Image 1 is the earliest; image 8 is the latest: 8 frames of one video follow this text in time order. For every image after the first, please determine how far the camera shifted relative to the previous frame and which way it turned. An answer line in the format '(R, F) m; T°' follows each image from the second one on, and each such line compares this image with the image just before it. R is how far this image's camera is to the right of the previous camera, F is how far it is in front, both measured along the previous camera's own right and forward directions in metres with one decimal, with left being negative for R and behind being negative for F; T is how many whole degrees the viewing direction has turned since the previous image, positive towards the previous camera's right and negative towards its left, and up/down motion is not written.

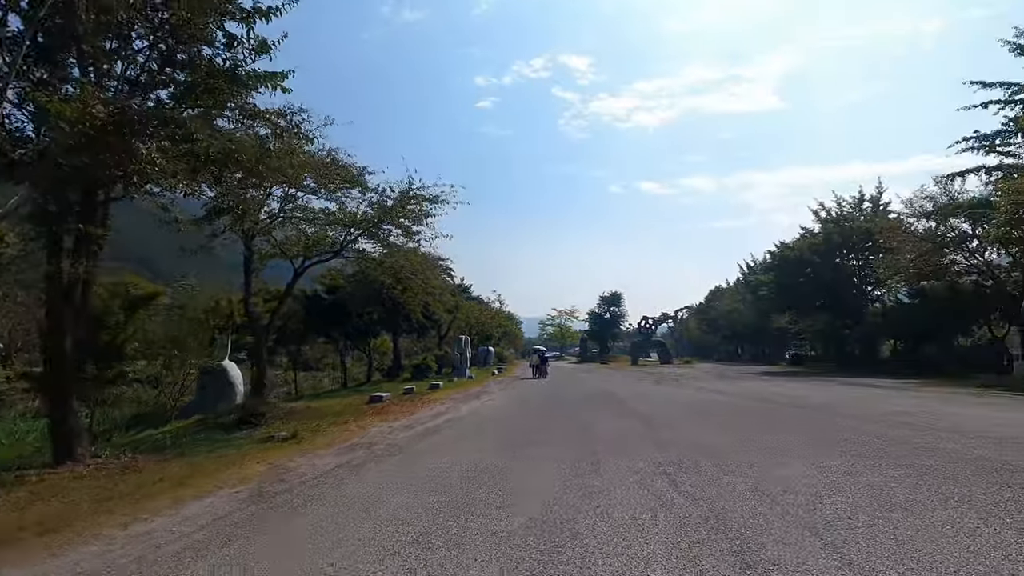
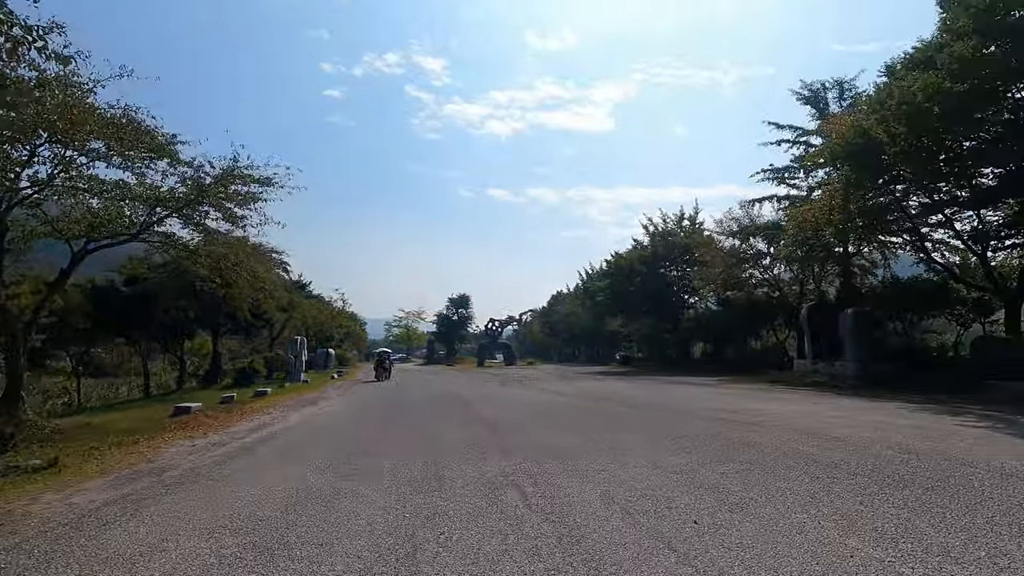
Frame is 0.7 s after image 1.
(+0.1, +0.9) m; +16°
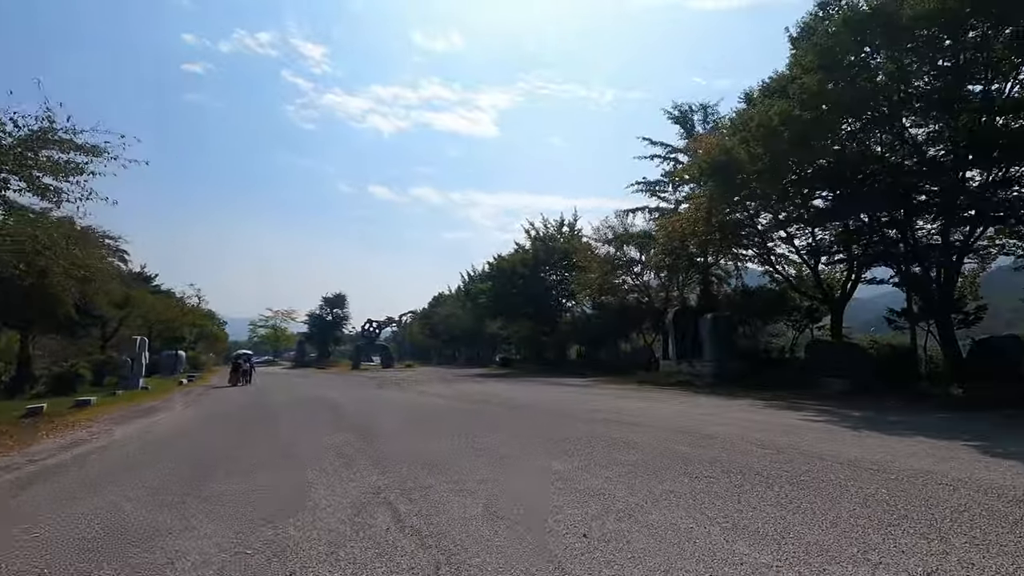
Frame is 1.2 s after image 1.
(0.0, +0.7) m; +13°
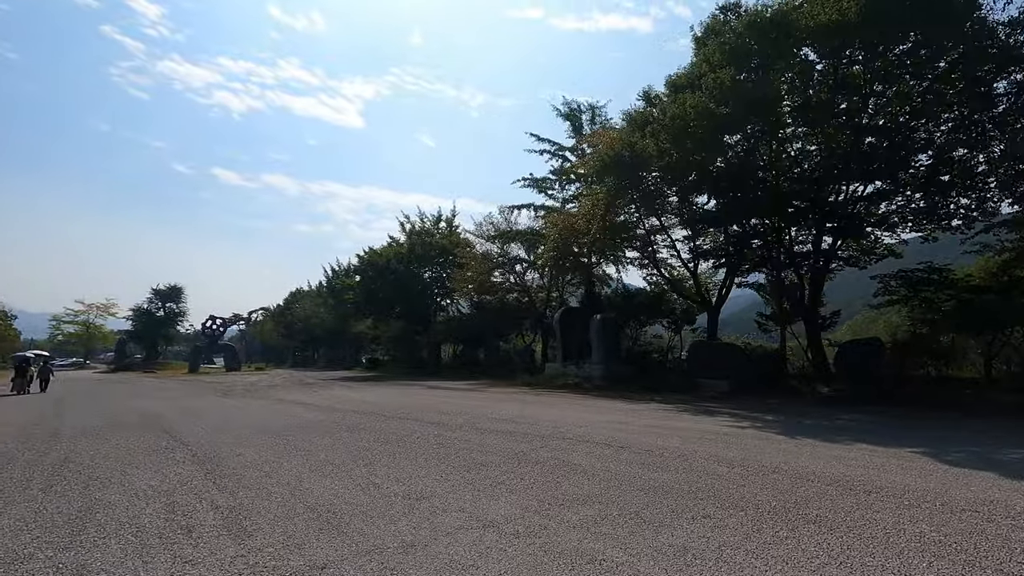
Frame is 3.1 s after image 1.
(-0.8, +2.4) m; +14°
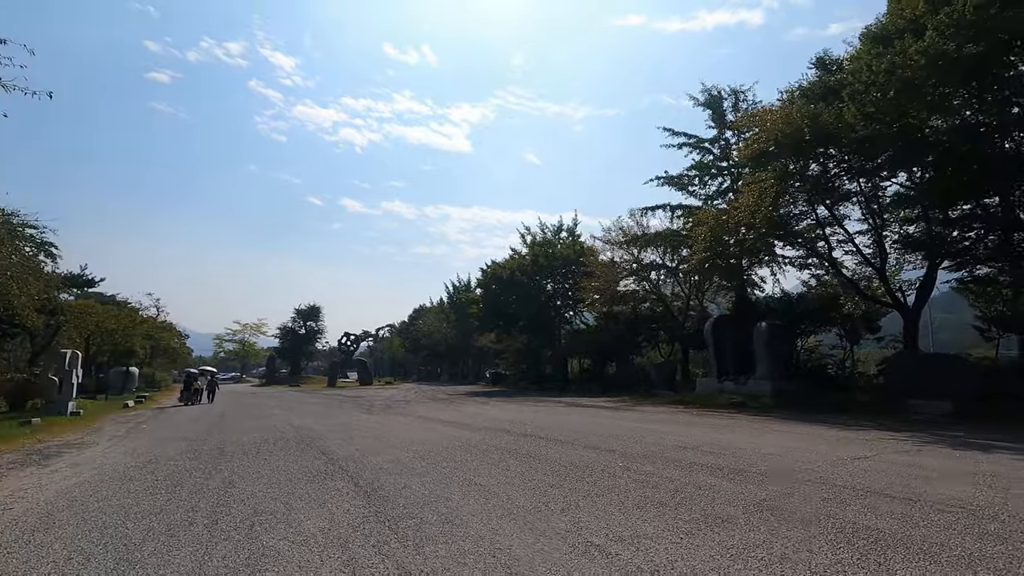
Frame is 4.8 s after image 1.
(-1.6, +1.9) m; -12°
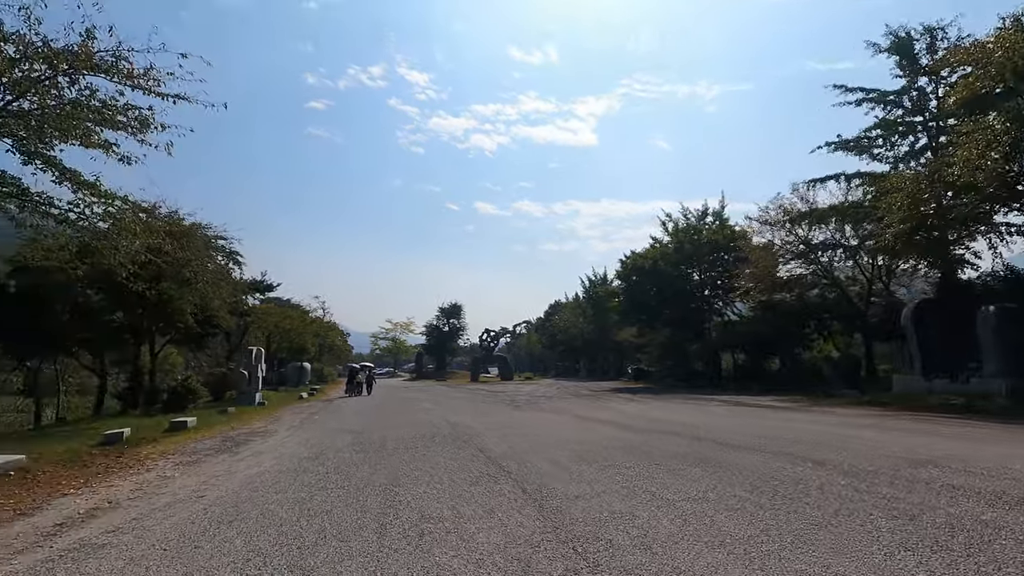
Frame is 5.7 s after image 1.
(-0.7, +1.1) m; -14°
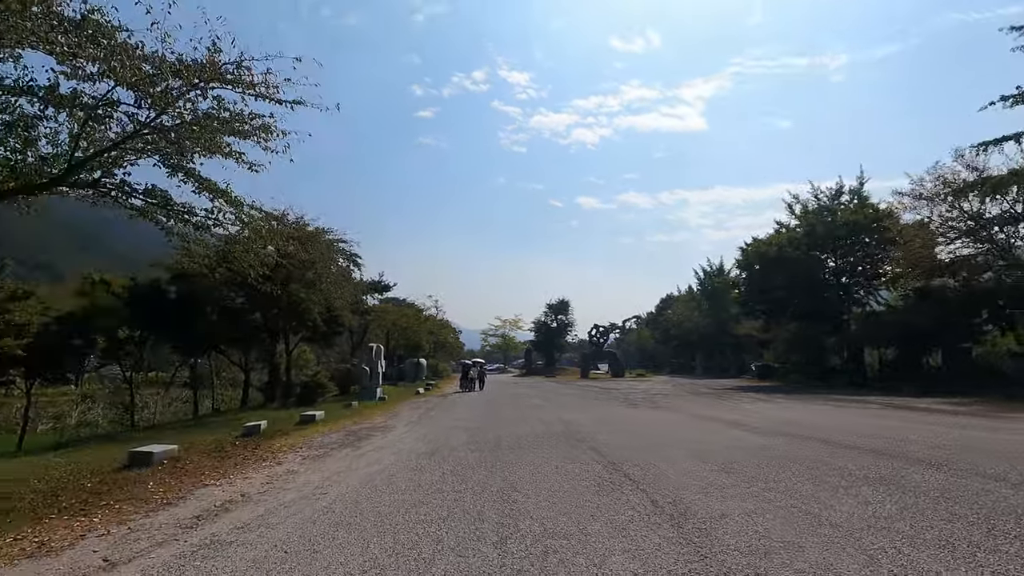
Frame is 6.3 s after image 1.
(-0.2, +0.7) m; -11°
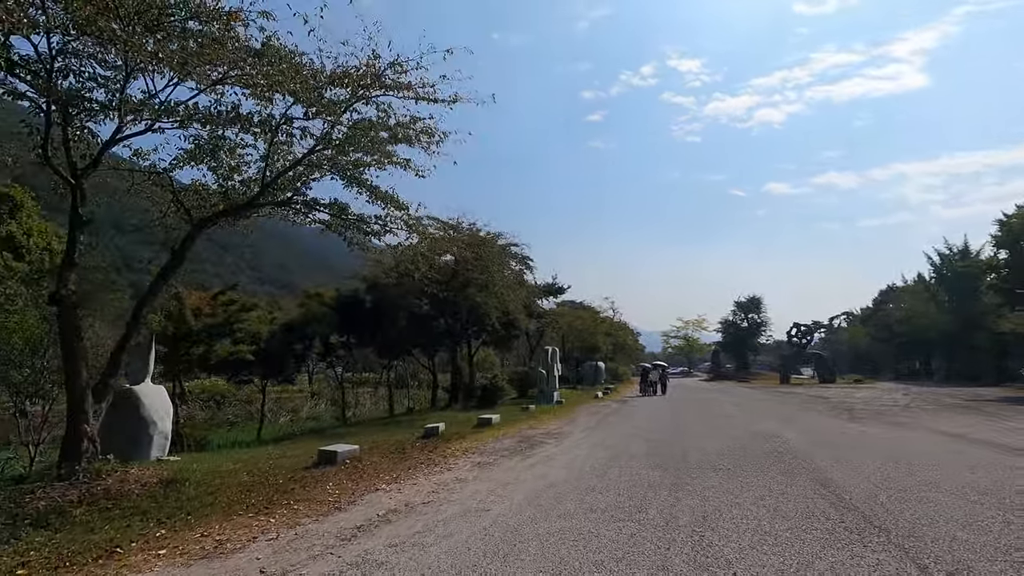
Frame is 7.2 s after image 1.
(0.0, +1.2) m; -19°
